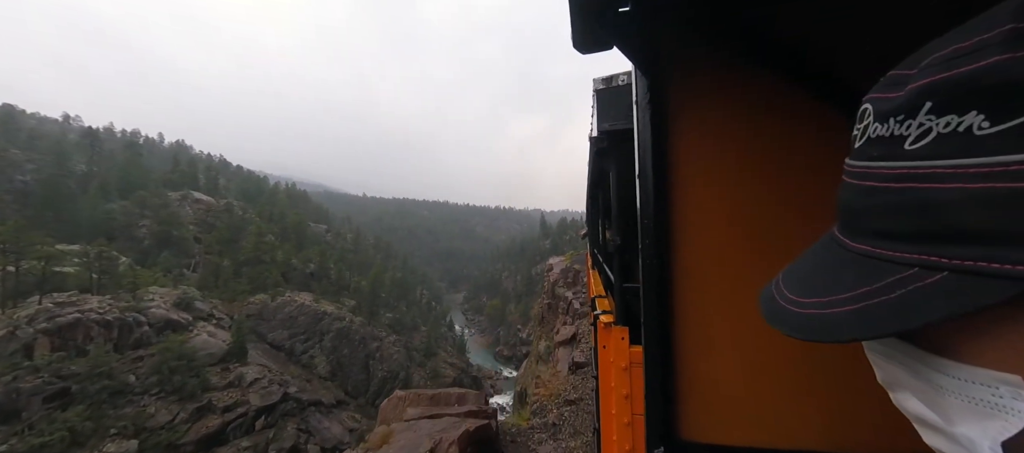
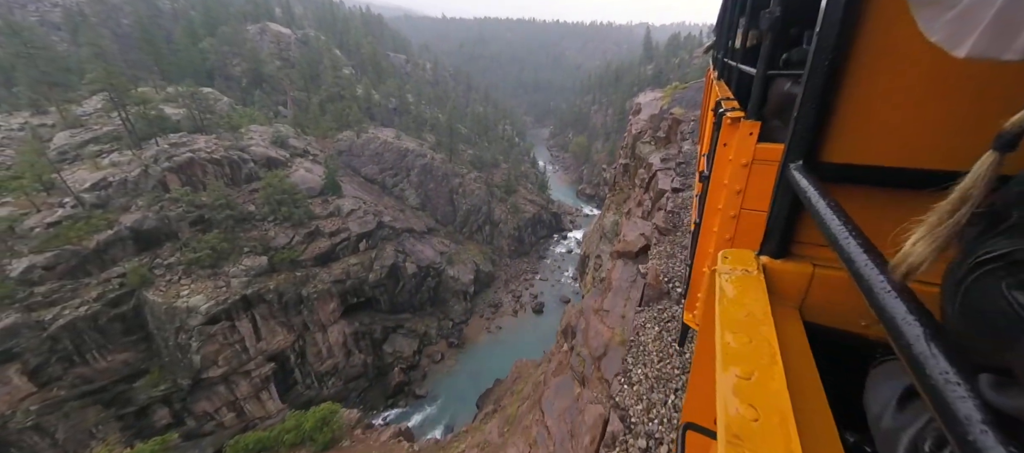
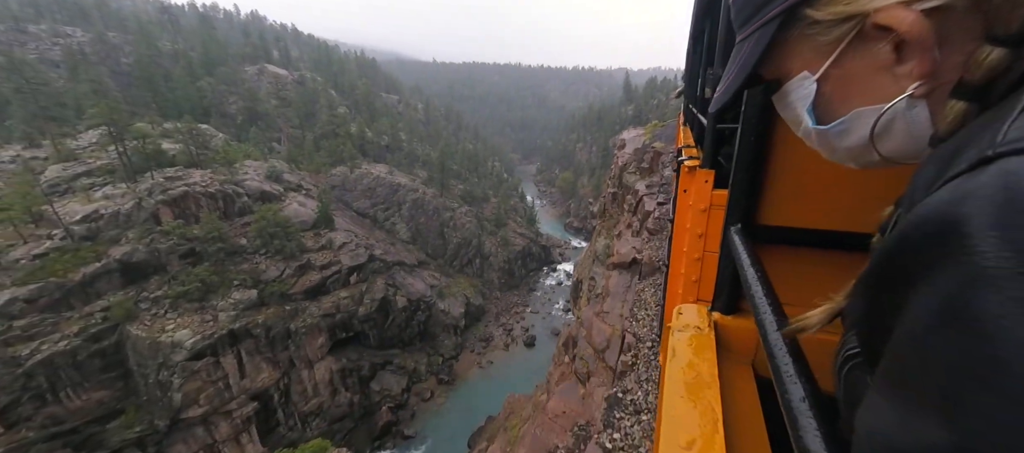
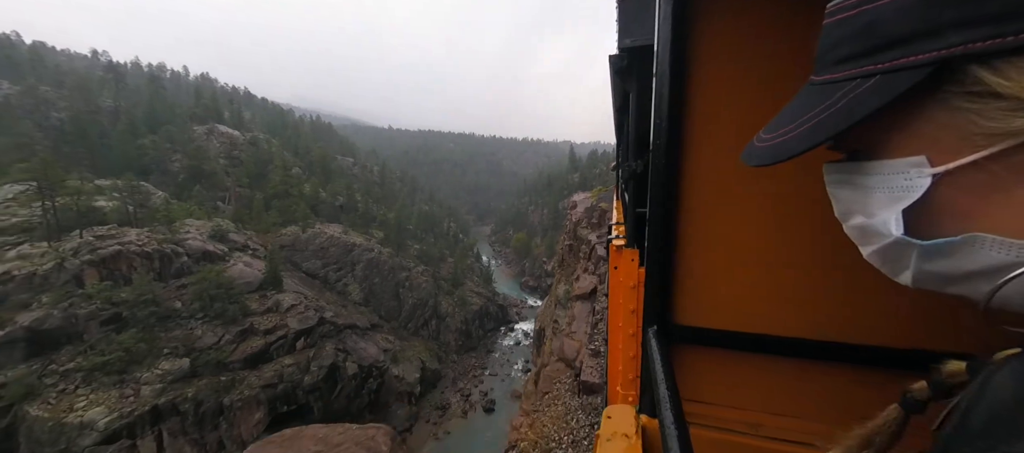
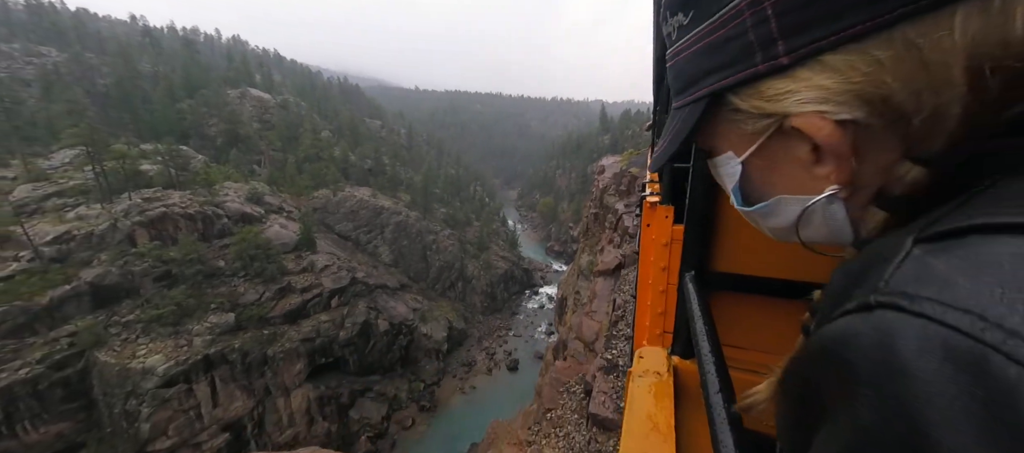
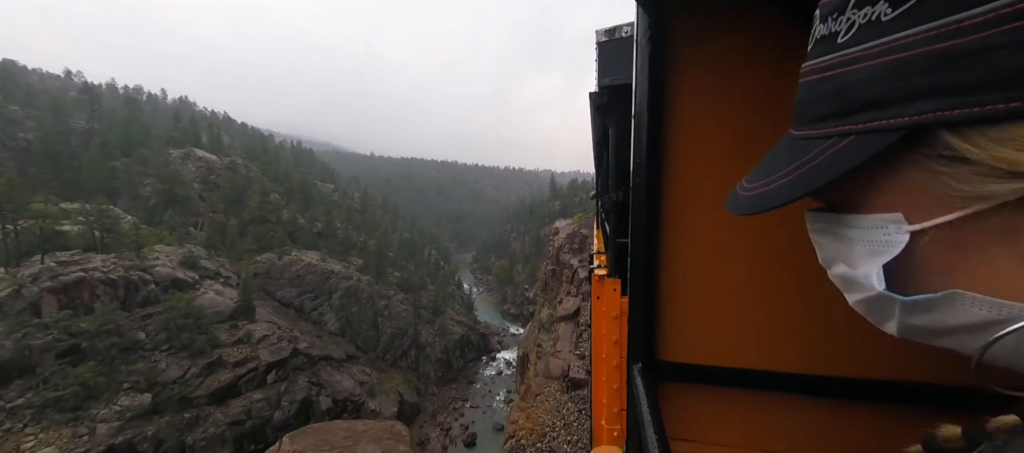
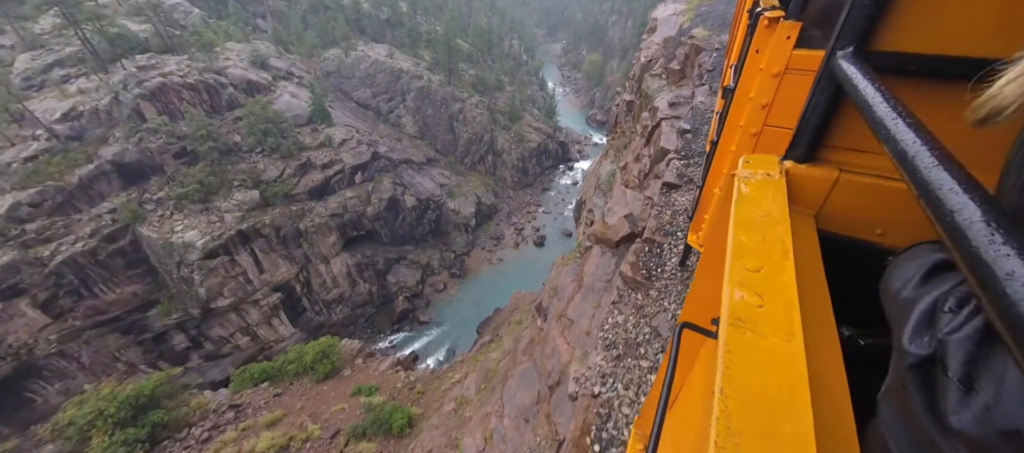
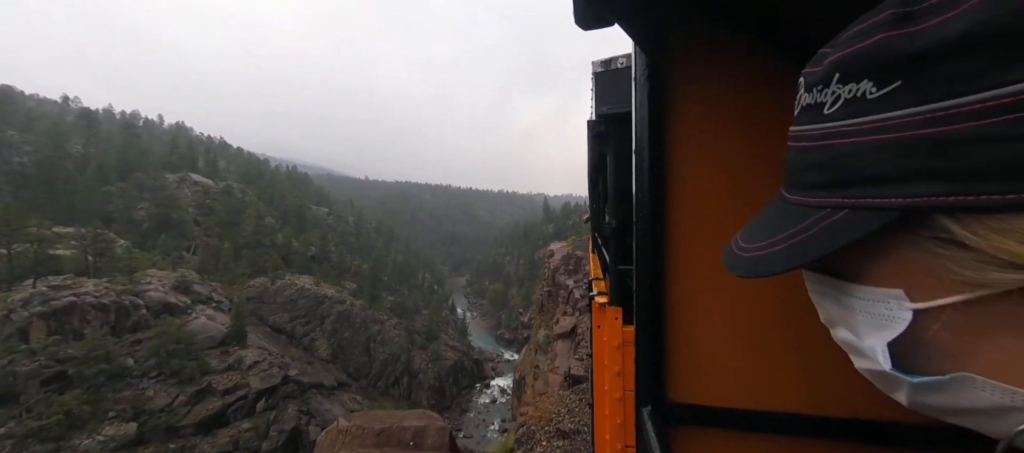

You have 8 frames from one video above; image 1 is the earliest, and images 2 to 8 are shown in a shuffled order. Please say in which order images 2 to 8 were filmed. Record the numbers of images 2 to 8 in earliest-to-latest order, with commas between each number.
8, 6, 4, 5, 3, 2, 7
